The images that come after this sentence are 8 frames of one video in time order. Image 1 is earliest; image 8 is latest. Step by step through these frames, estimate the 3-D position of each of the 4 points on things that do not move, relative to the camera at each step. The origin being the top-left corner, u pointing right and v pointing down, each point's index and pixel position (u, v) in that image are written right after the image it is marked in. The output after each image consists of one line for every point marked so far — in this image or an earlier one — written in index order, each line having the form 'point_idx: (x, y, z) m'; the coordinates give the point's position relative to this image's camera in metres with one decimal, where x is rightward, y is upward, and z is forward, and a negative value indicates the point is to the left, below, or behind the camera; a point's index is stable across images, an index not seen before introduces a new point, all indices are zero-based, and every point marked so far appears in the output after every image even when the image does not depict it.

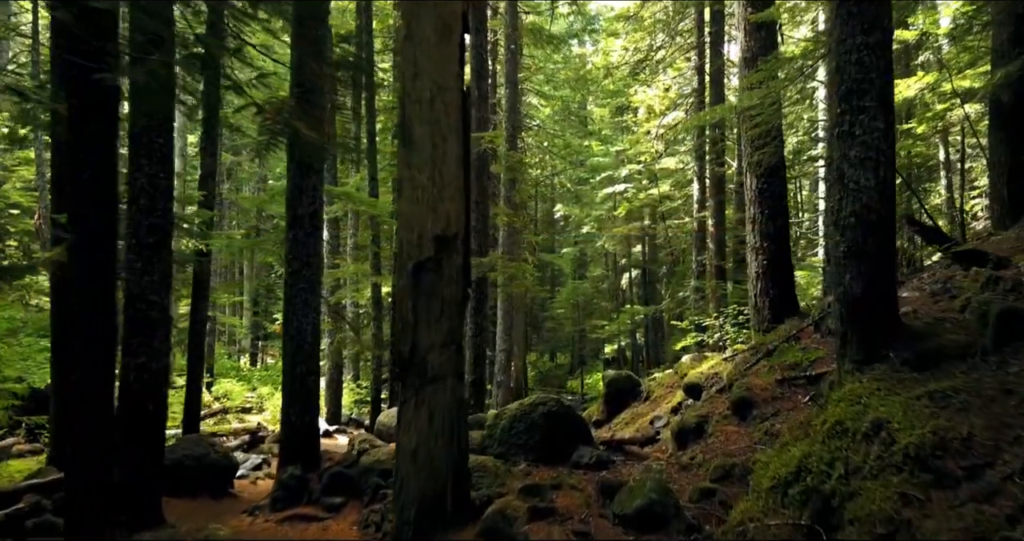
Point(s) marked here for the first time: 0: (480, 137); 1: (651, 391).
0: (-0.6, +2.7, +12.8) m
1: (+2.1, -1.8, +9.5) m
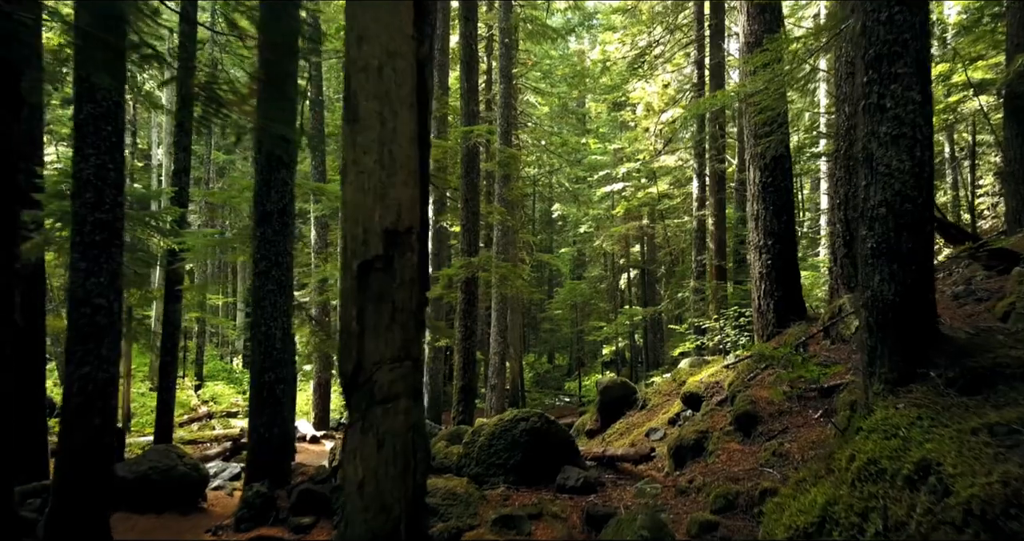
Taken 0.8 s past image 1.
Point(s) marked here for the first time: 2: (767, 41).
0: (-0.8, +2.7, +12.2) m
1: (+1.9, -1.8, +9.0) m
2: (+2.9, +2.6, +7.3) m
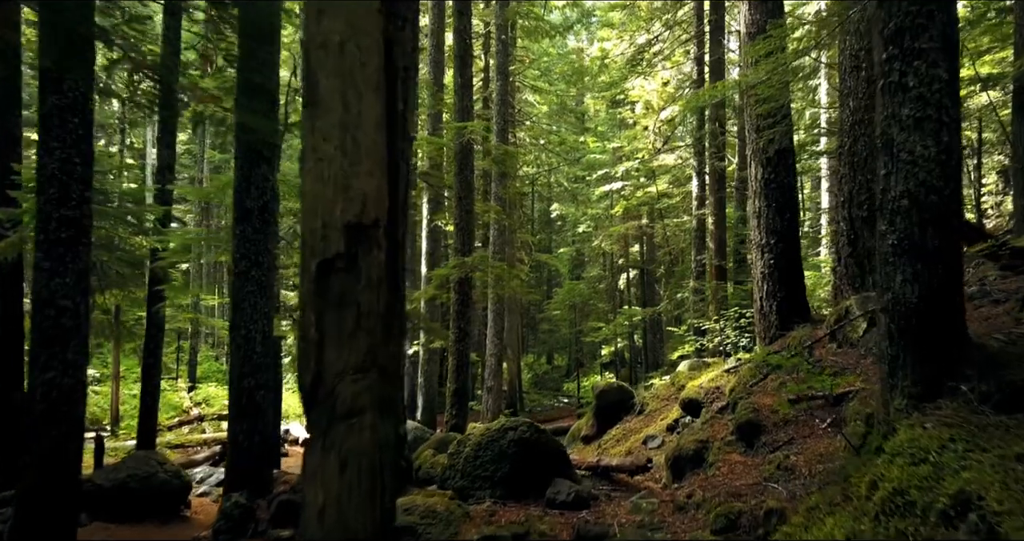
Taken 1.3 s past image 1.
0: (-0.9, +2.7, +11.9) m
1: (+1.8, -1.8, +8.7) m
2: (+2.8, +2.6, +7.0) m
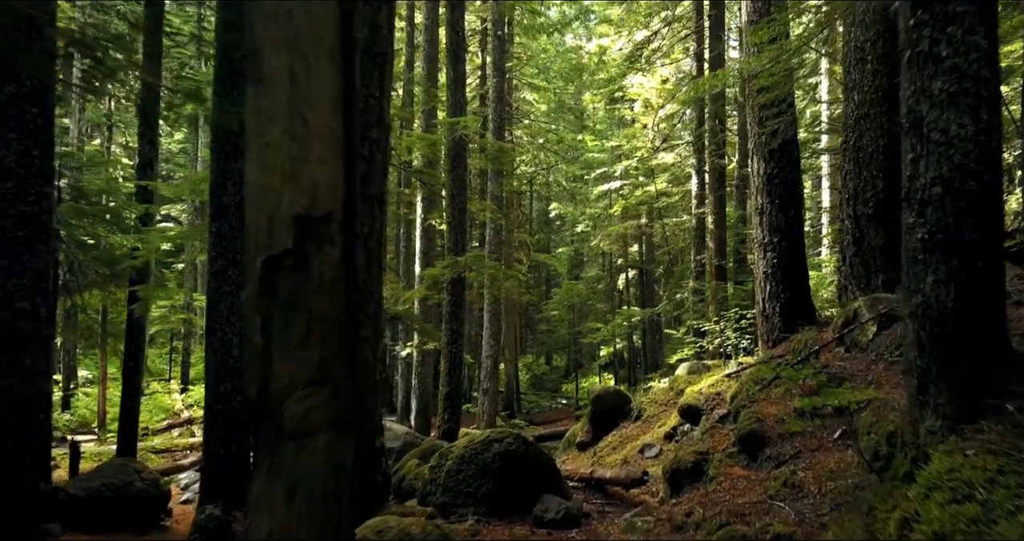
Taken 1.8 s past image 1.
0: (-1.0, +2.7, +11.6) m
1: (+1.7, -1.8, +8.3) m
2: (+2.7, +2.6, +6.7) m
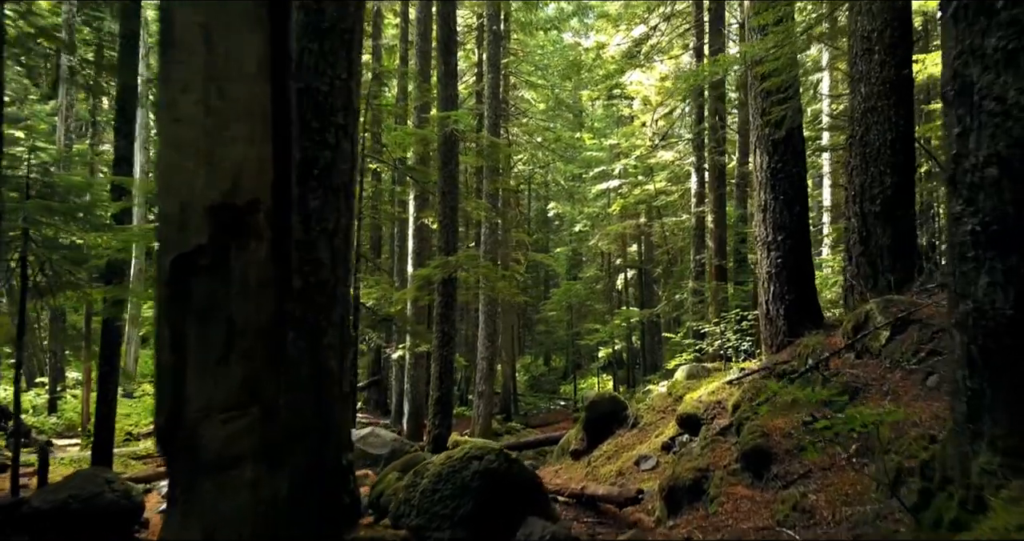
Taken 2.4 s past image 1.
0: (-1.1, +2.7, +11.2) m
1: (+1.6, -1.8, +7.9) m
2: (+2.6, +2.6, +6.3) m
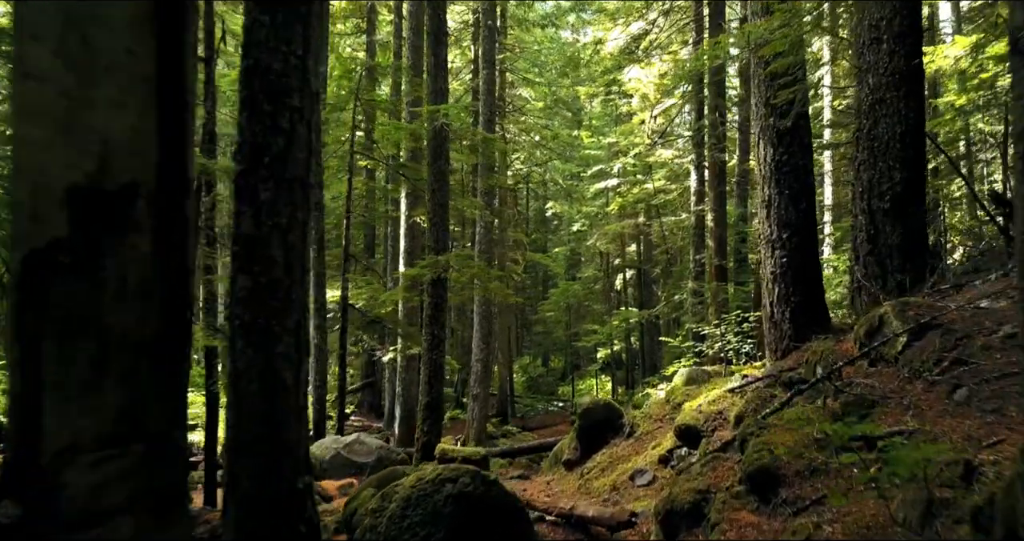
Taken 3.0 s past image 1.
0: (-1.3, +2.7, +10.7) m
1: (+1.4, -1.8, +7.5) m
2: (+2.5, +2.6, +5.9) m
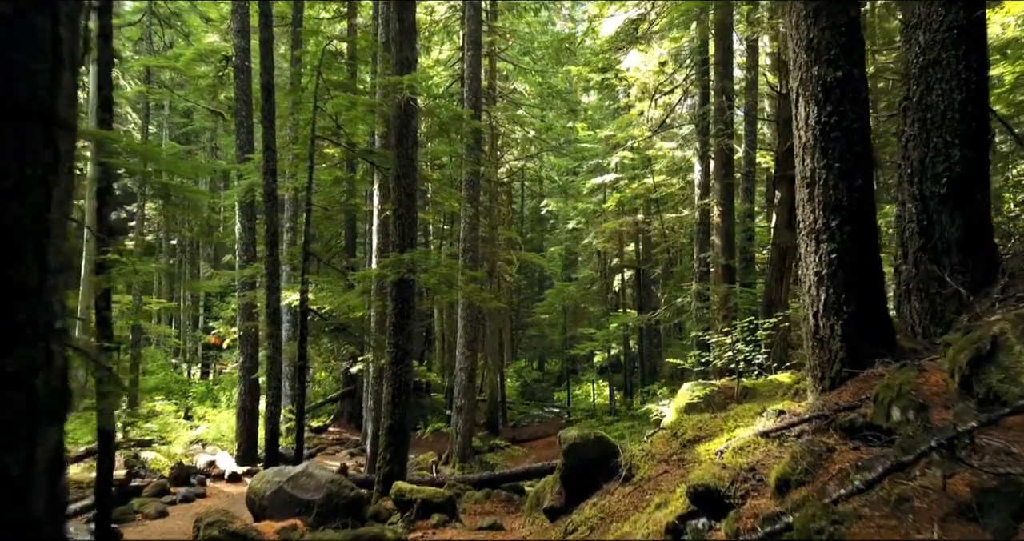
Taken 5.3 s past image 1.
0: (-1.6, +2.7, +9.2) m
1: (+1.1, -1.8, +5.9) m
2: (+2.1, +2.6, +4.3) m
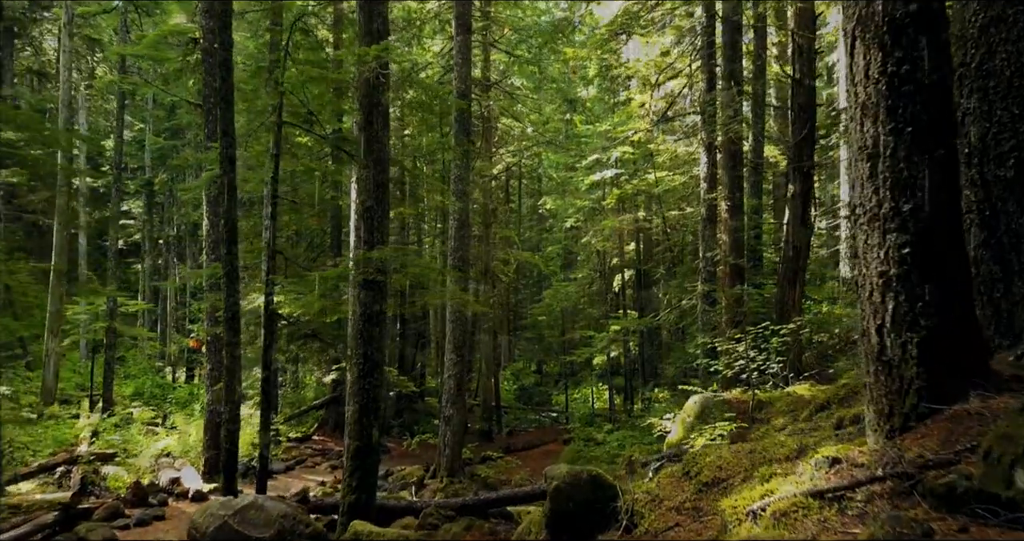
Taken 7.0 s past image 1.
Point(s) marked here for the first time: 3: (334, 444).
0: (-1.8, +2.7, +8.0) m
1: (+0.9, -1.8, +4.8) m
2: (+2.0, +2.6, +3.2) m
3: (-5.1, -5.0, +18.5) m
